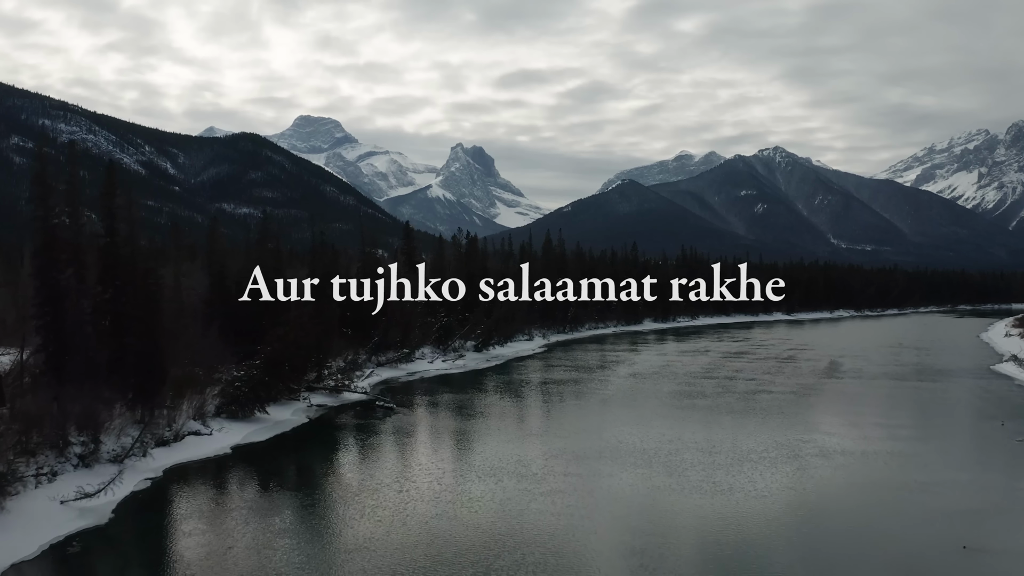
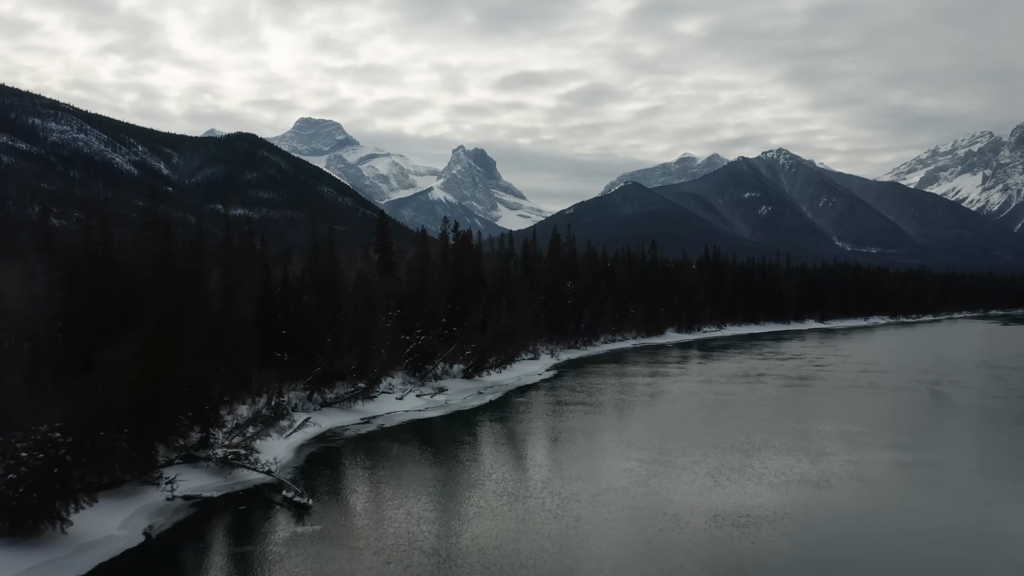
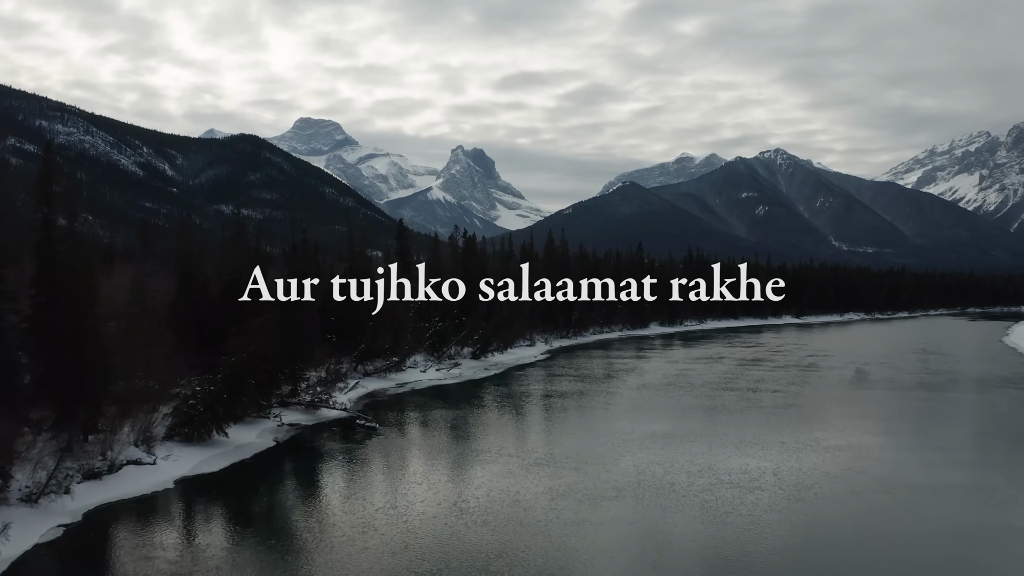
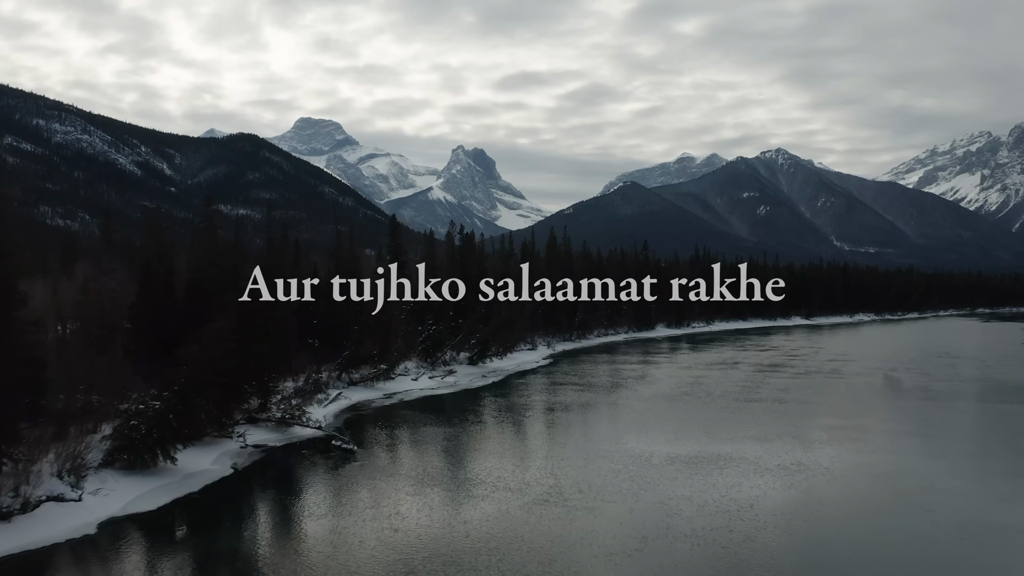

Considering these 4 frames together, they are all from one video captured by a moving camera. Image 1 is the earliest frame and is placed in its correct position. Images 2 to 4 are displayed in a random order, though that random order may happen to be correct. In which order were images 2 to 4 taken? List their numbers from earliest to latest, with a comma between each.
3, 4, 2
